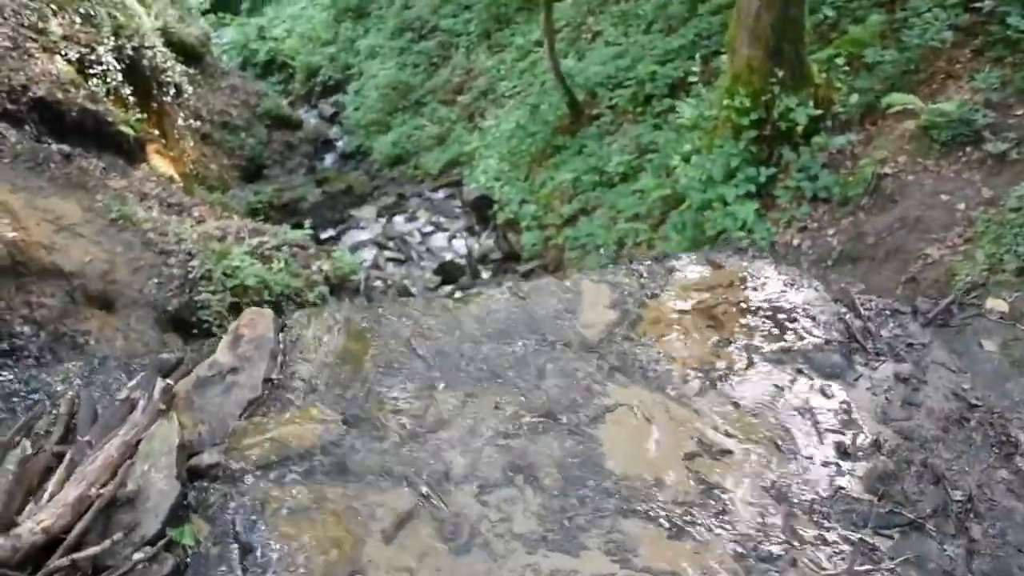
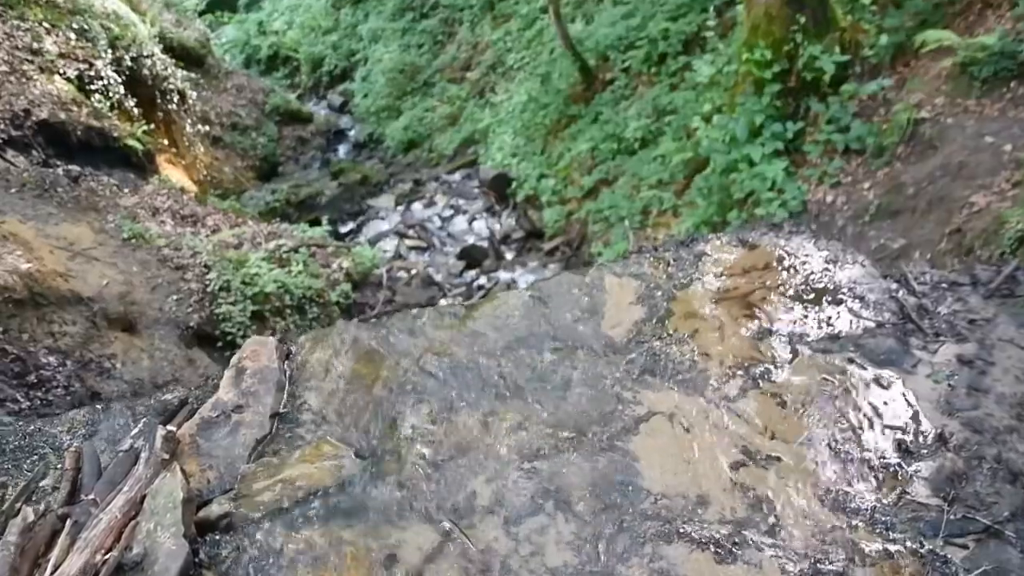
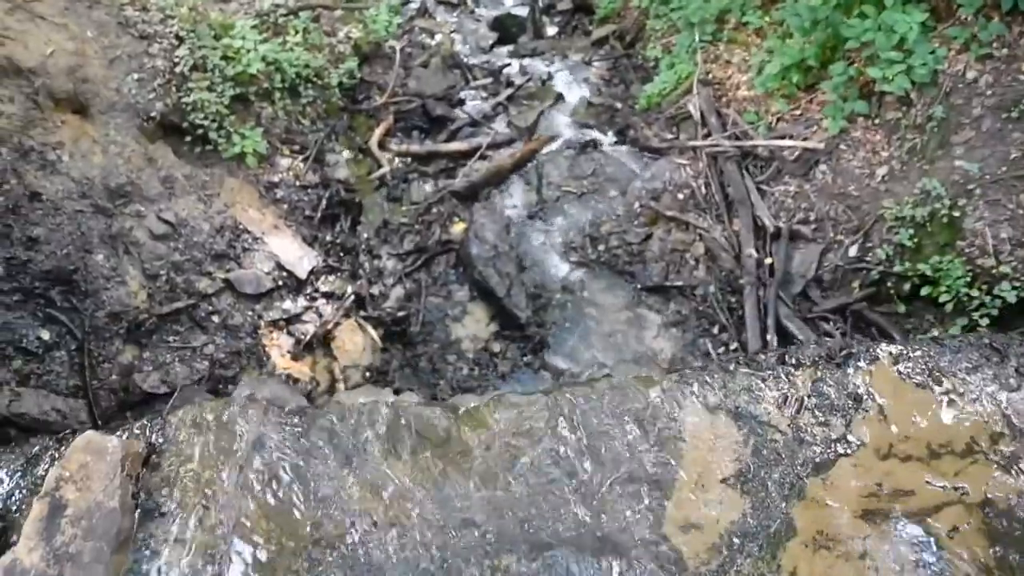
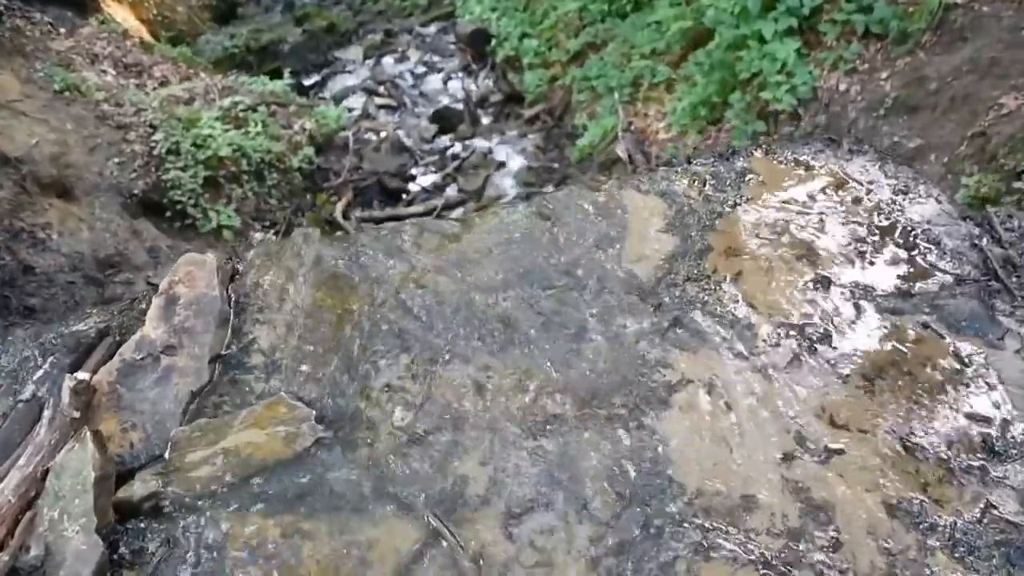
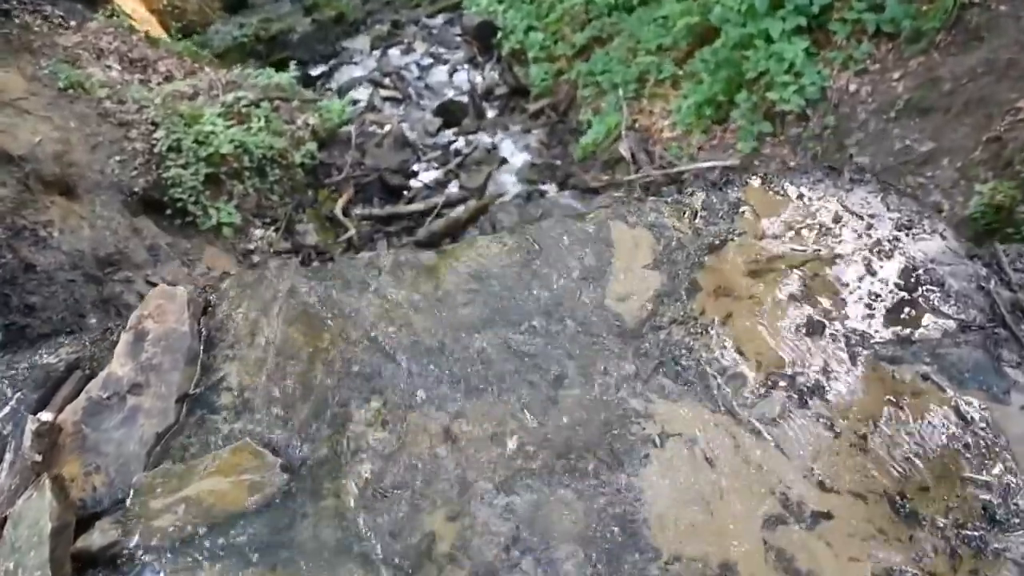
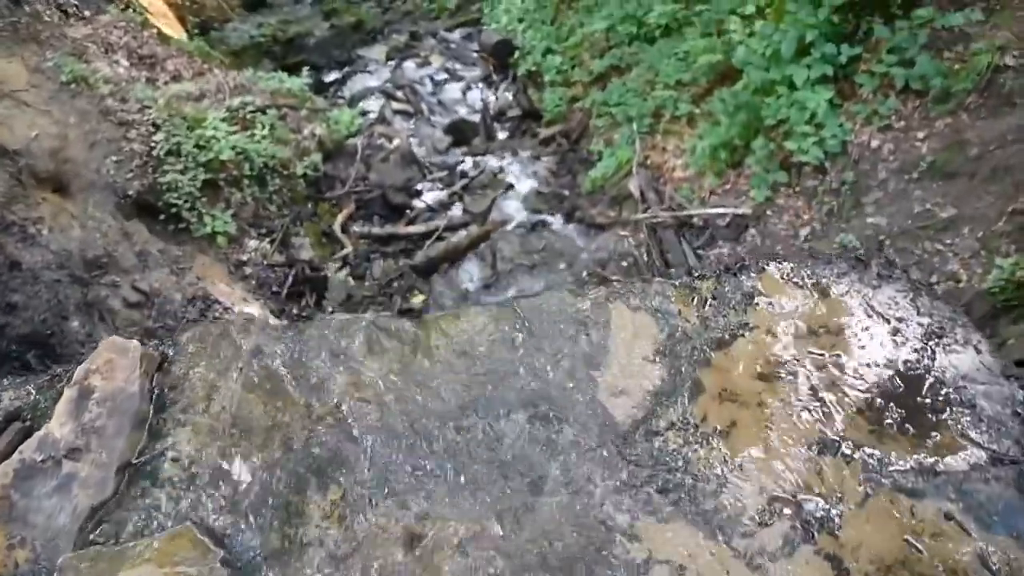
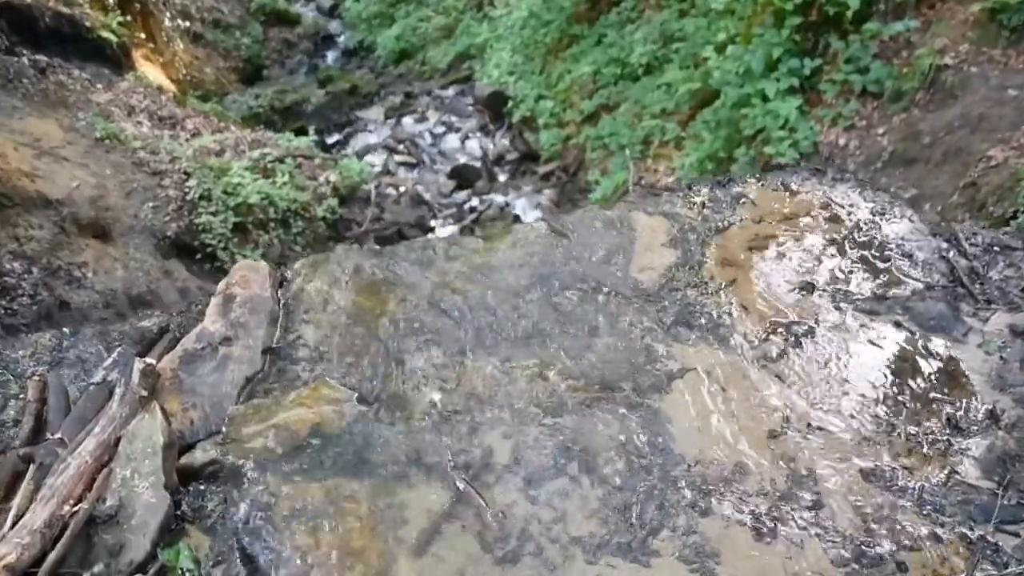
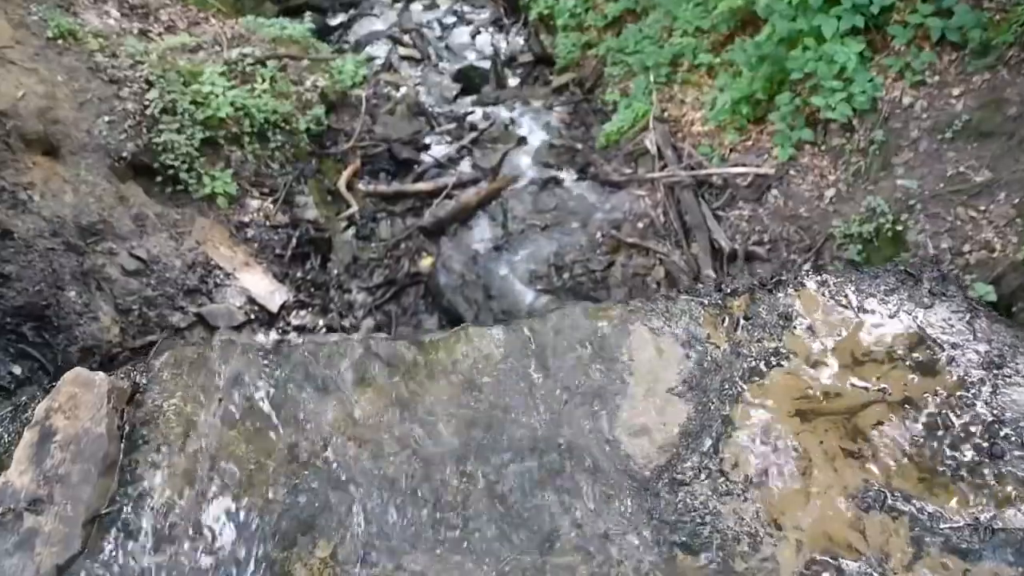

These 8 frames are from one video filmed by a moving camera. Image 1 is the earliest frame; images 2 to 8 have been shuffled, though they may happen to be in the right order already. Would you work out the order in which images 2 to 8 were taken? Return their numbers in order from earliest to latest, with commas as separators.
2, 7, 4, 5, 6, 8, 3
